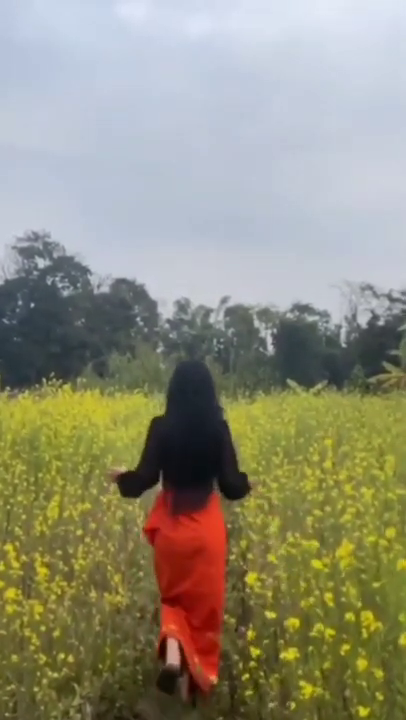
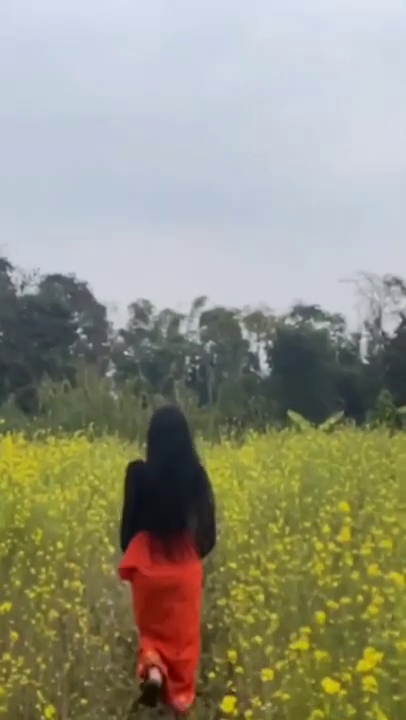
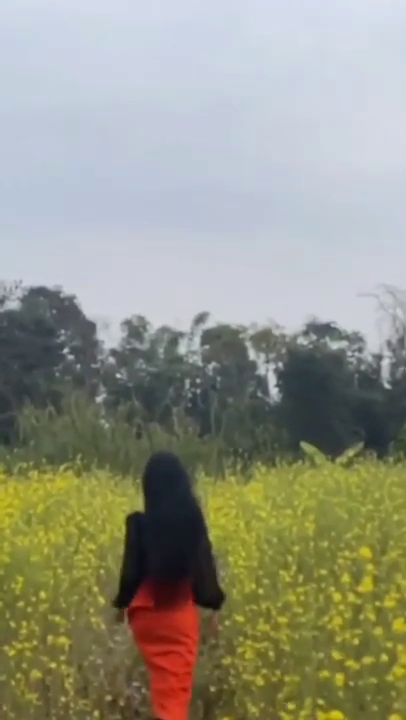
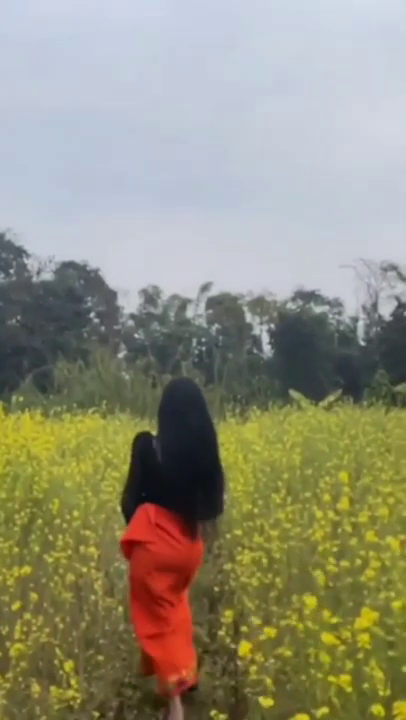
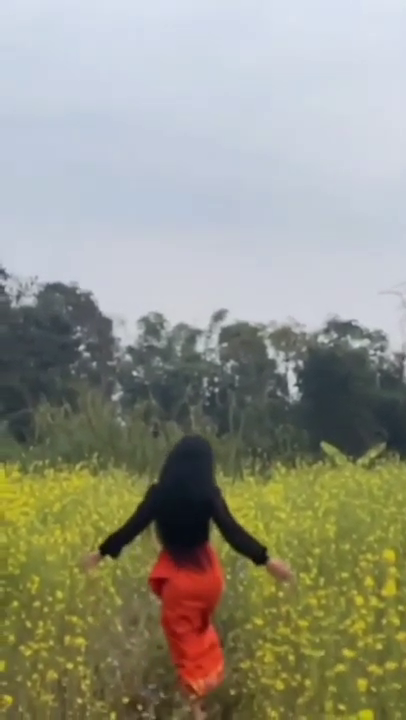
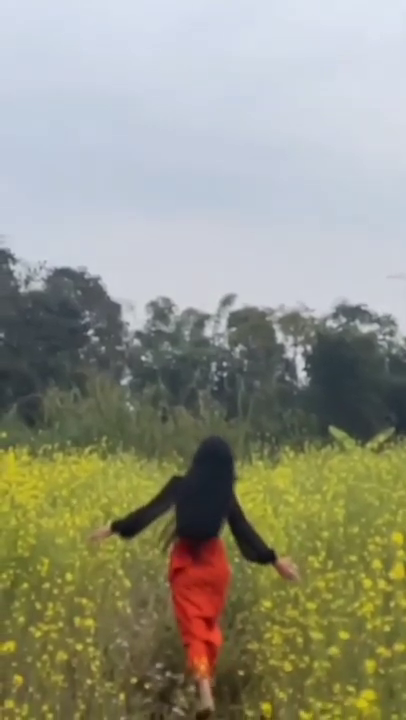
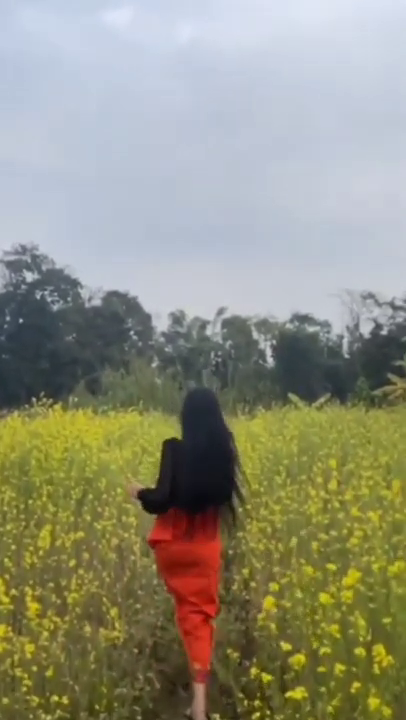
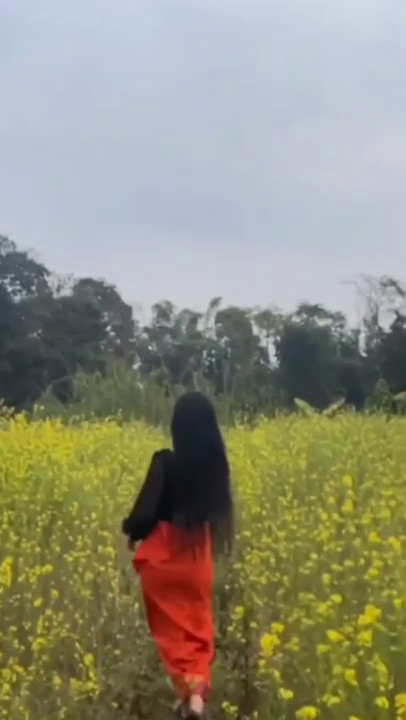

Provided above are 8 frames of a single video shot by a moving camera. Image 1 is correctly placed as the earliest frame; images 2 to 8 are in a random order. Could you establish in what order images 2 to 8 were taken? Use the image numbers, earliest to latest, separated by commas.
7, 8, 4, 2, 3, 5, 6
